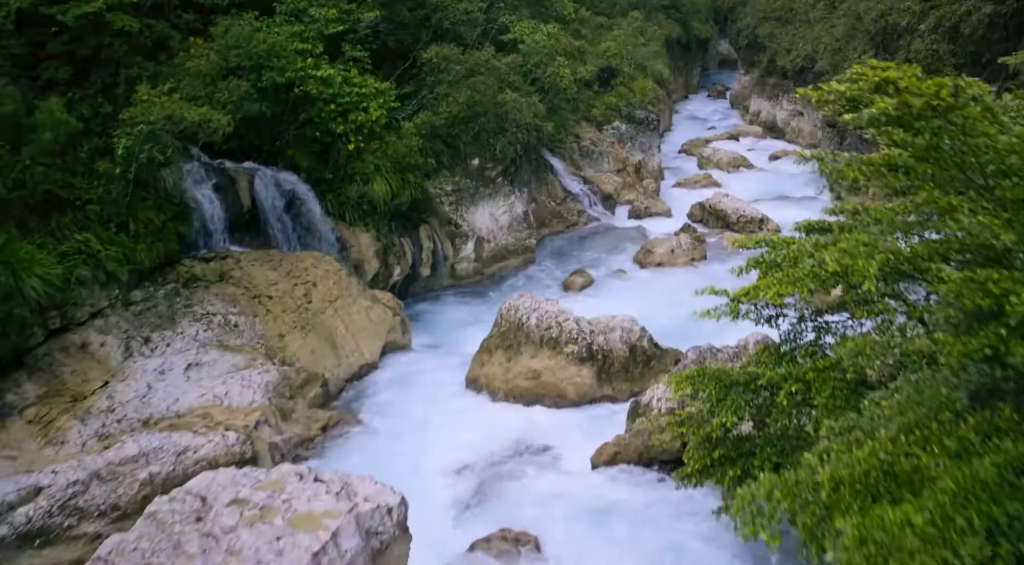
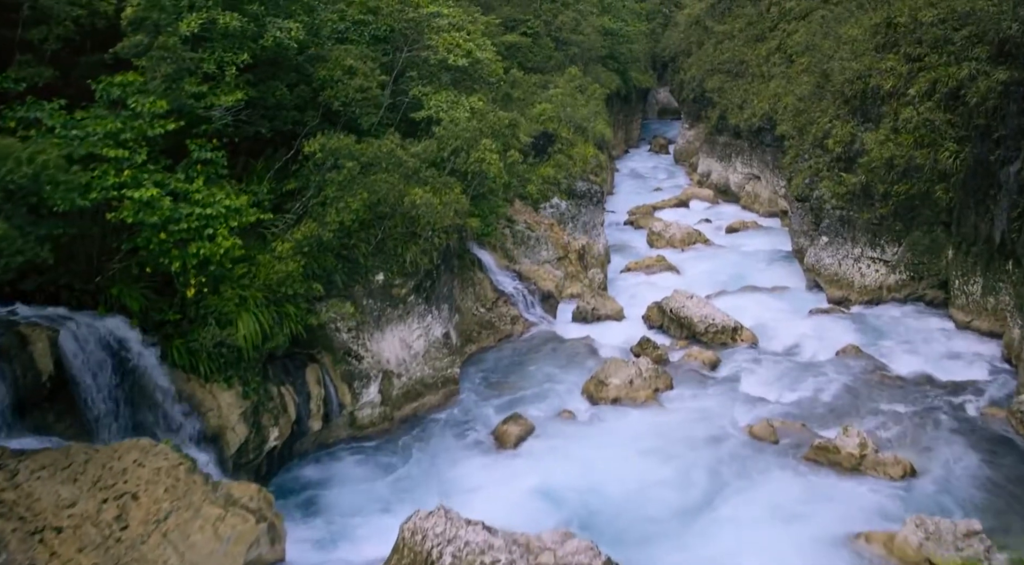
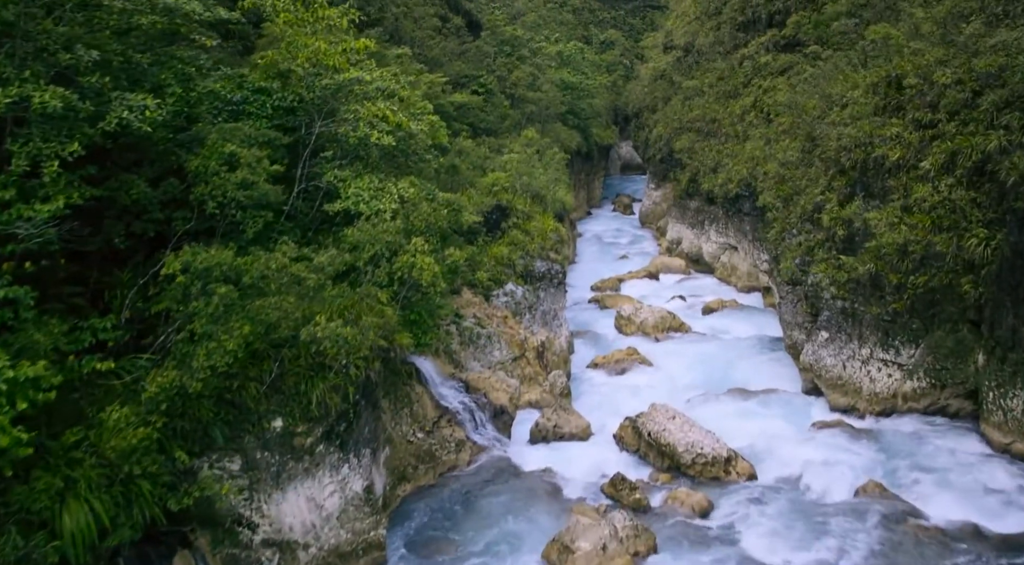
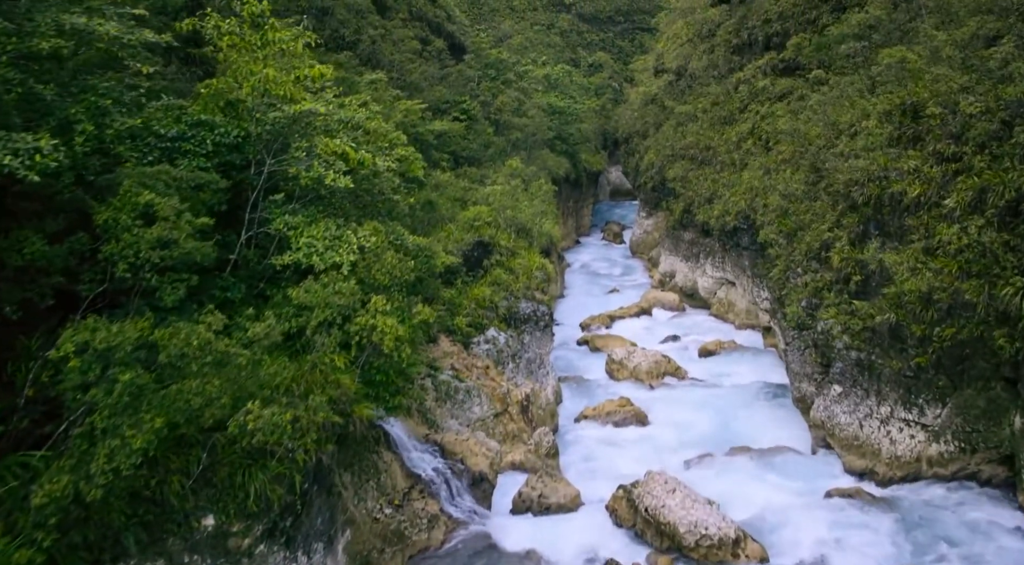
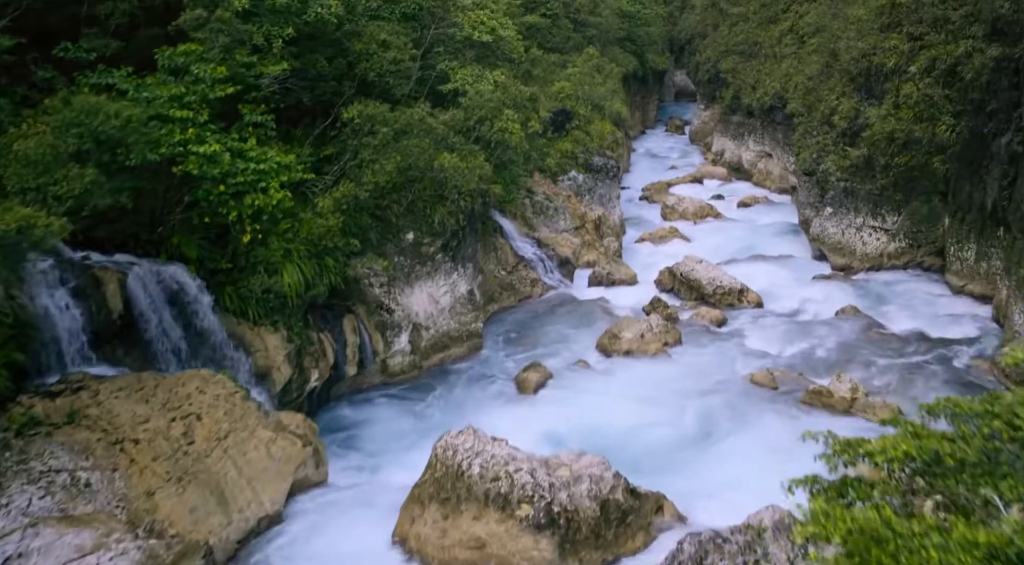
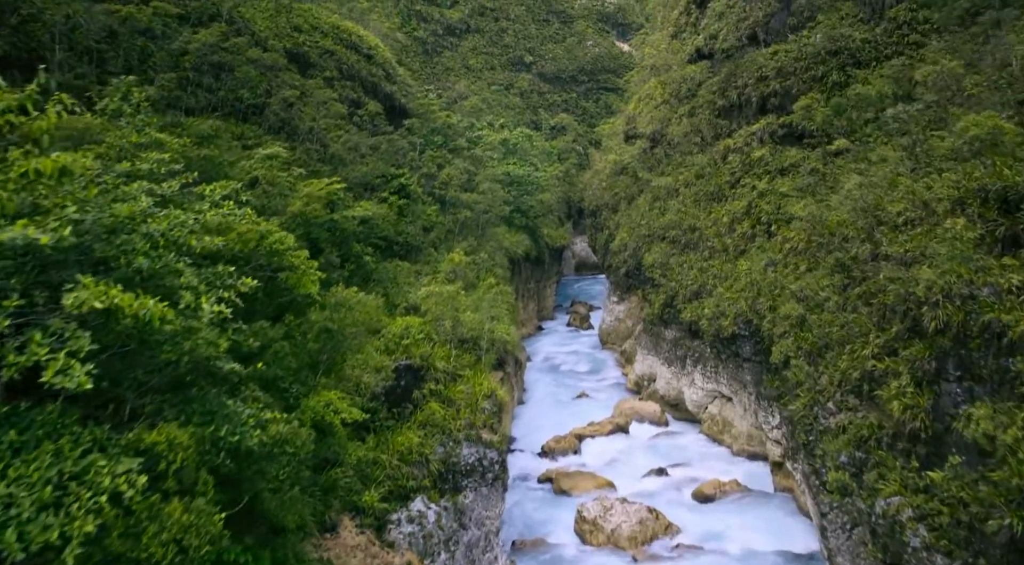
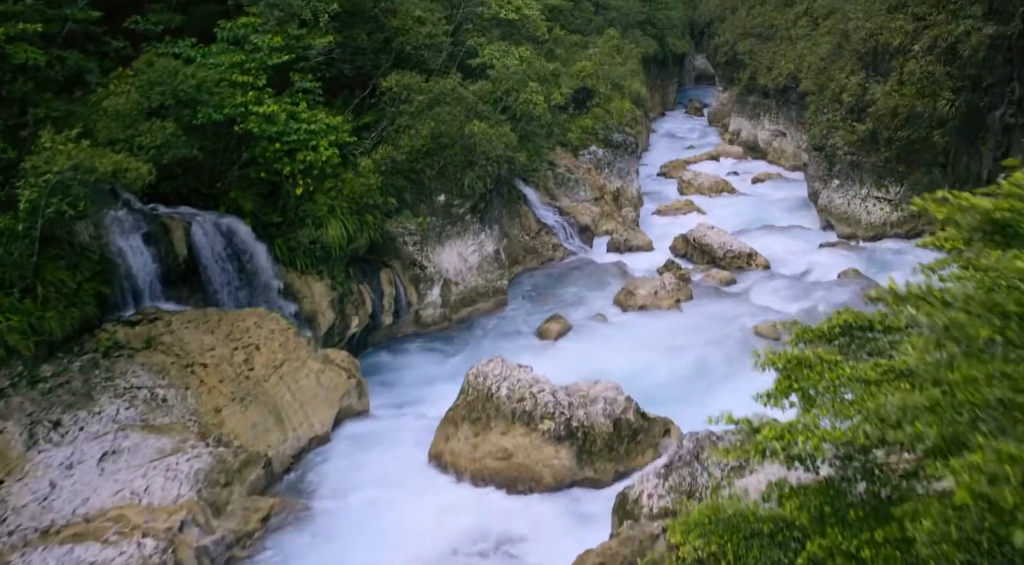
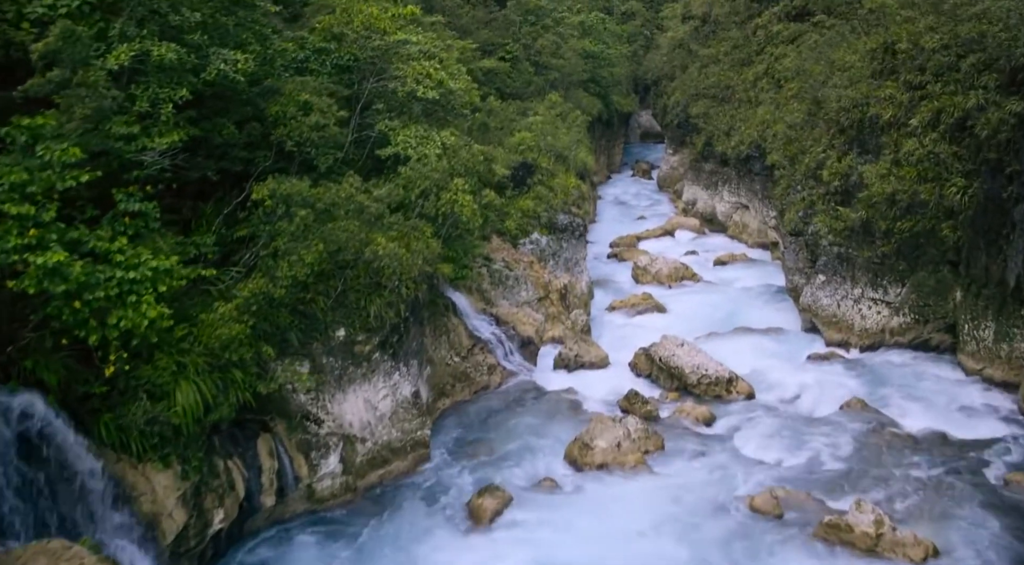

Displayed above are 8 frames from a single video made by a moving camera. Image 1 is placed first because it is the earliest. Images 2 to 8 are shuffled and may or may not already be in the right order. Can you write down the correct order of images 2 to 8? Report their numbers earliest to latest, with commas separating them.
7, 5, 2, 8, 3, 4, 6
